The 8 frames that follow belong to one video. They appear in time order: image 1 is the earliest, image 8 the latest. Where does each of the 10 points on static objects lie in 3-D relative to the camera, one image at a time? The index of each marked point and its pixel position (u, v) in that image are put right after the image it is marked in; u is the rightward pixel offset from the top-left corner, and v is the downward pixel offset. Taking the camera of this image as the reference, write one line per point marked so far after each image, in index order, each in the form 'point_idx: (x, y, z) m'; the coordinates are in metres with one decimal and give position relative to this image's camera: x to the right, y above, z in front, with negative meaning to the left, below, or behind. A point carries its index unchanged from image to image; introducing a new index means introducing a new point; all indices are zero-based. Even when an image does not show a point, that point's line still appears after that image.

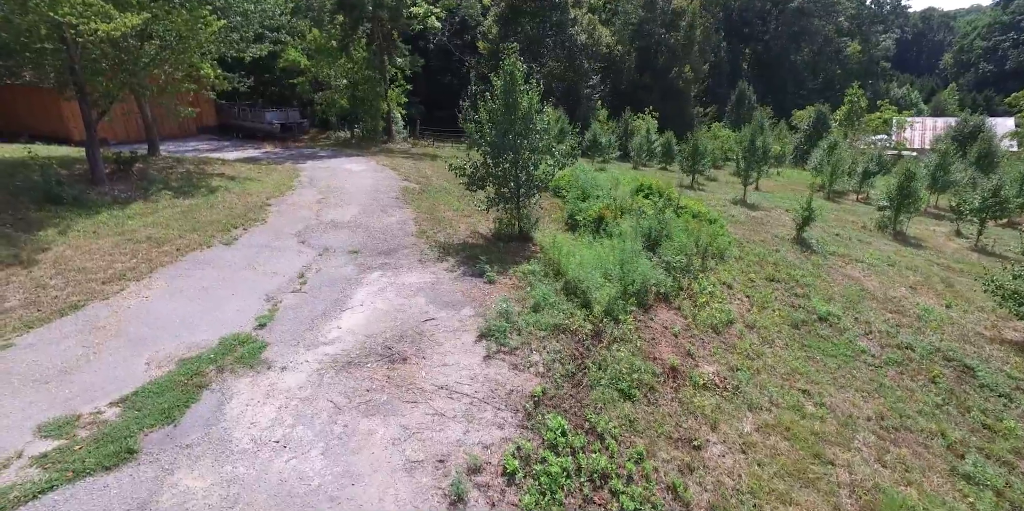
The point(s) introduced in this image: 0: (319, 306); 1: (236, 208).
0: (-2.7, -0.7, +6.9) m
1: (-5.8, +1.0, +10.4) m
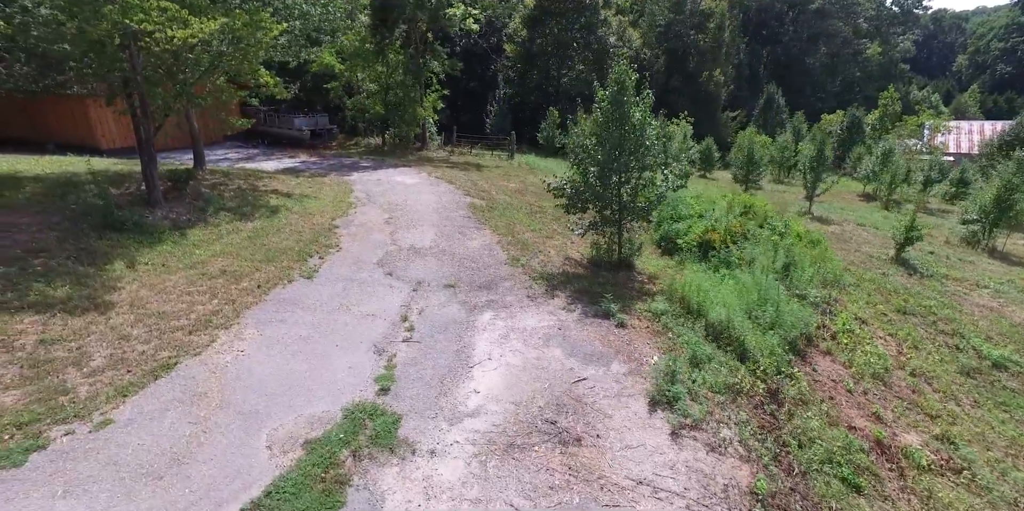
0: (-0.9, -1.2, +5.9) m
1: (-3.9, +0.4, +9.5) m
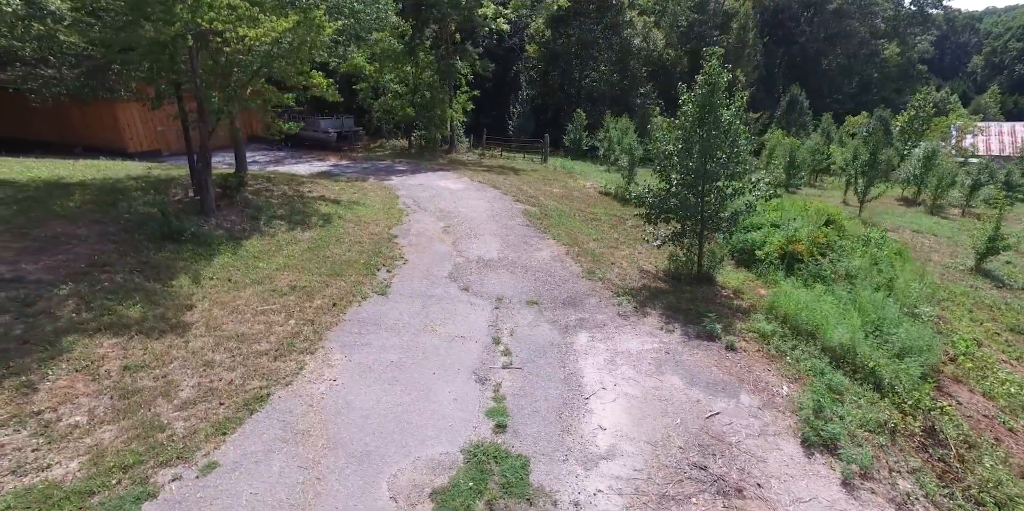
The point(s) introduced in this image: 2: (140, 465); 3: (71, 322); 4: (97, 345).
0: (+0.4, -1.5, +5.3) m
1: (-2.6, +0.2, +8.9) m
2: (-3.0, -1.7, +4.0) m
3: (-5.0, -0.8, +5.6) m
4: (-4.4, -1.0, +5.4) m
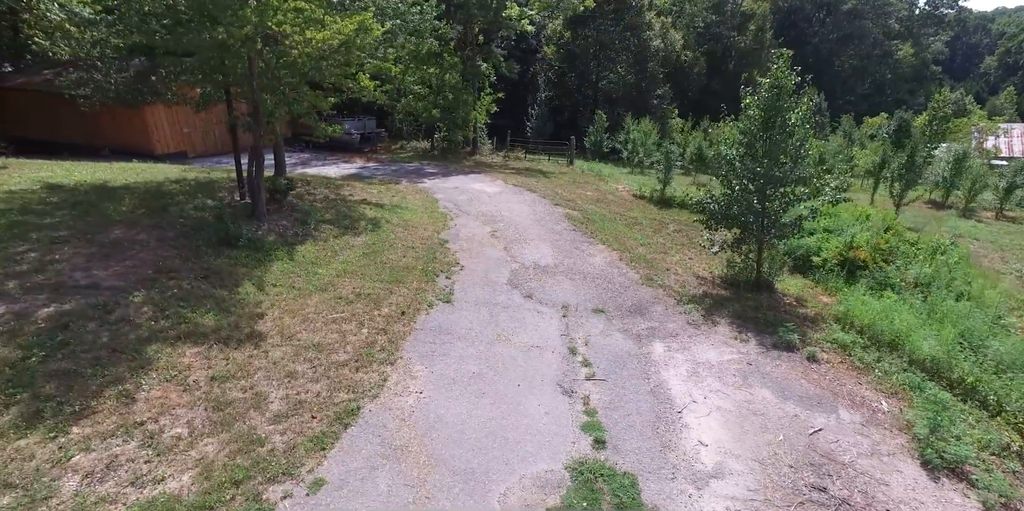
0: (+1.4, -1.5, +5.2) m
1: (-1.6, +0.1, +8.8) m
2: (-2.0, -1.8, +3.9) m
3: (-4.0, -0.9, +5.5) m
4: (-3.5, -1.0, +5.3) m
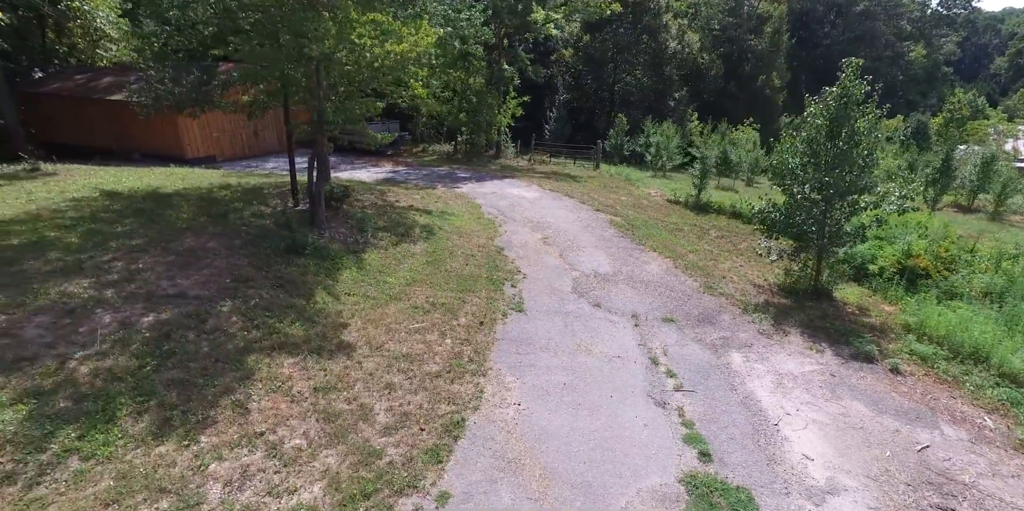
0: (+2.4, -1.7, +5.2) m
1: (-0.6, 0.0, +8.9) m
2: (-1.0, -1.9, +3.9) m
3: (-3.0, -1.0, +5.6) m
4: (-2.5, -1.2, +5.3) m
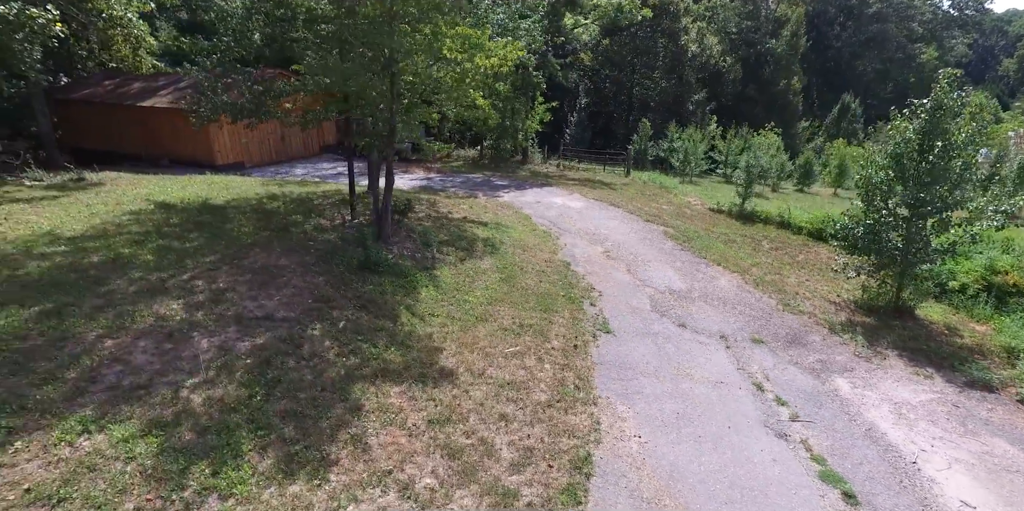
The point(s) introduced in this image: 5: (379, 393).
0: (+3.6, -2.0, +5.0) m
1: (+0.6, -0.3, +8.7) m
2: (+0.1, -2.1, +3.7) m
3: (-1.8, -1.2, +5.4) m
4: (-1.3, -1.4, +5.1) m
5: (-1.4, -1.4, +5.1) m
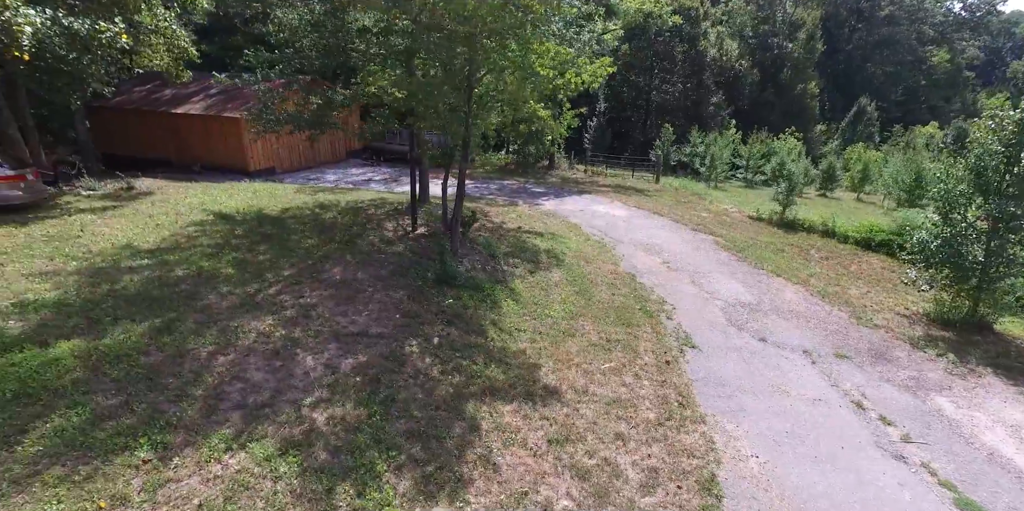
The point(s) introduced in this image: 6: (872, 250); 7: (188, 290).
0: (+4.7, -2.2, +5.0) m
1: (+1.8, -0.5, +8.7) m
2: (+1.3, -2.3, +3.7) m
3: (-0.6, -1.4, +5.5) m
4: (-0.1, -1.6, +5.2) m
5: (-0.2, -1.6, +5.2) m
6: (+9.4, +0.1, +12.9) m
7: (-4.5, -0.5, +6.9) m
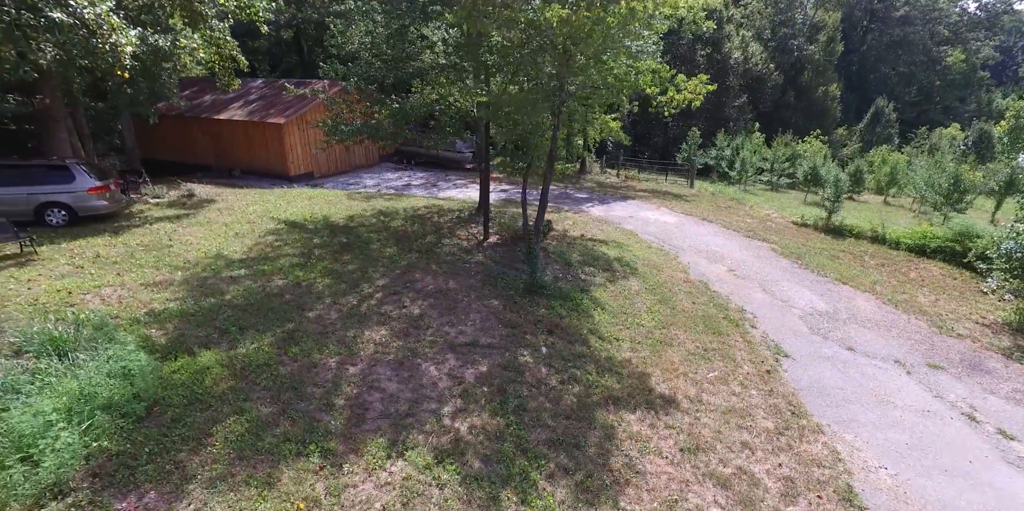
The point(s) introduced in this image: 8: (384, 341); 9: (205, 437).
0: (+6.1, -2.3, +5.1) m
1: (+3.2, -0.7, +8.9) m
2: (+2.7, -2.5, +3.9) m
3: (+0.8, -1.6, +5.6) m
4: (+1.2, -1.8, +5.4) m
5: (+1.2, -1.8, +5.3) m
6: (+10.9, 0.0, +13.0) m
7: (-3.1, -0.6, +7.1) m
8: (-1.6, -1.1, +6.3) m
9: (-2.7, -1.6, +4.3) m
